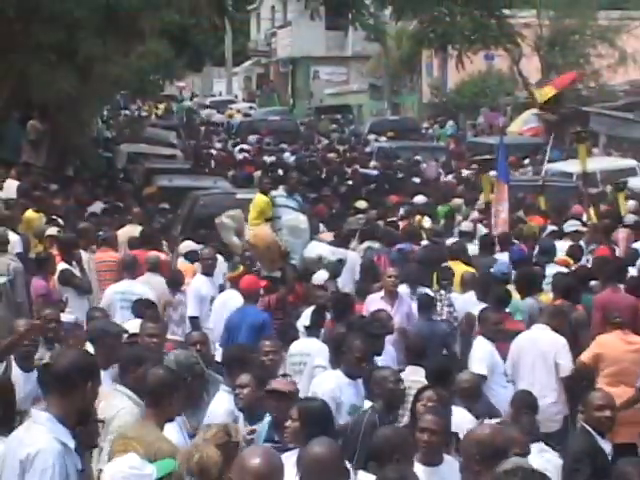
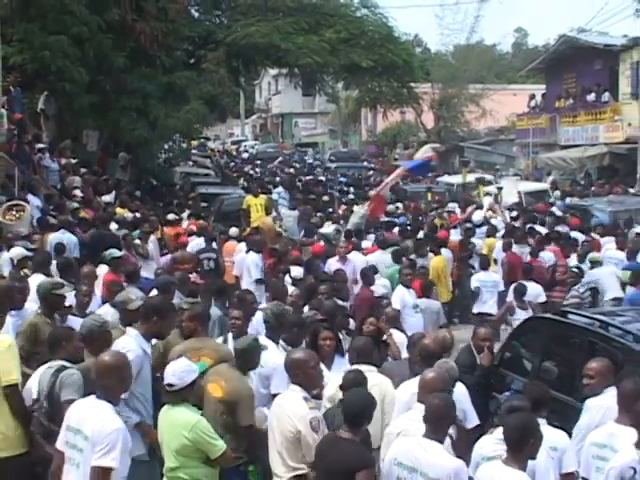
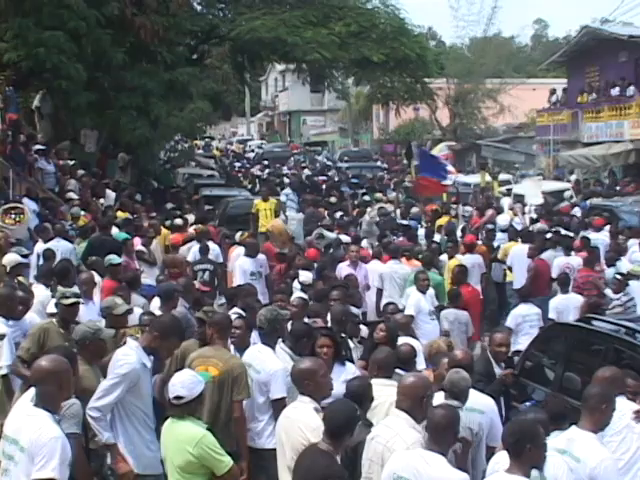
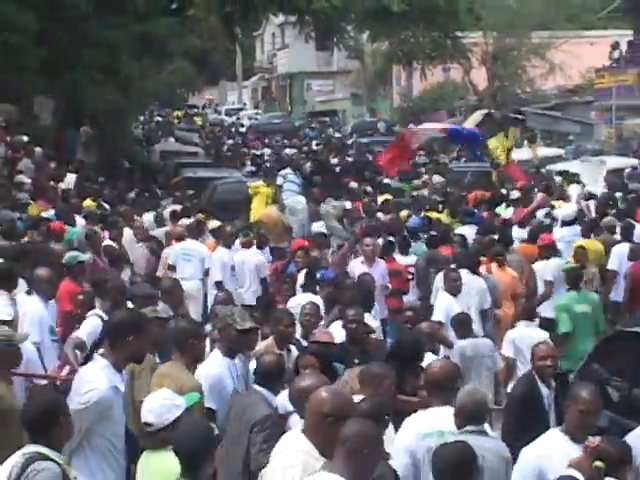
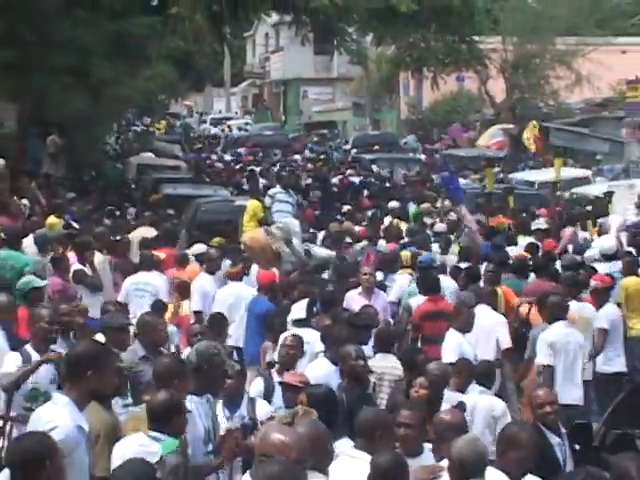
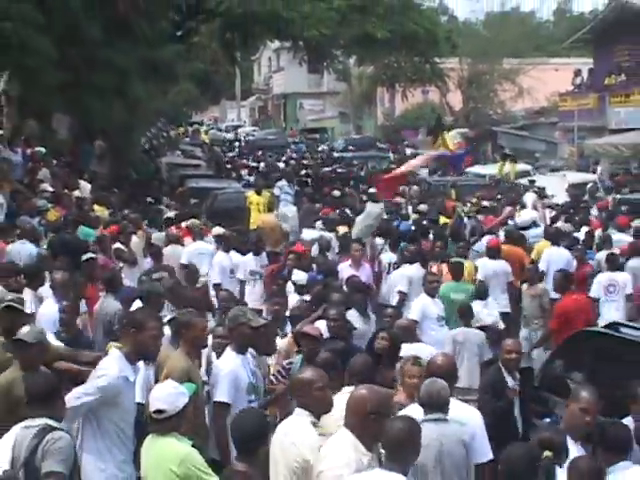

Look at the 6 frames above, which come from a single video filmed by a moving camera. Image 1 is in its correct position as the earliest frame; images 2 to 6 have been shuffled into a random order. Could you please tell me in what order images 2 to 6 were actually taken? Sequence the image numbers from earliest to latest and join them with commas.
5, 4, 6, 3, 2
